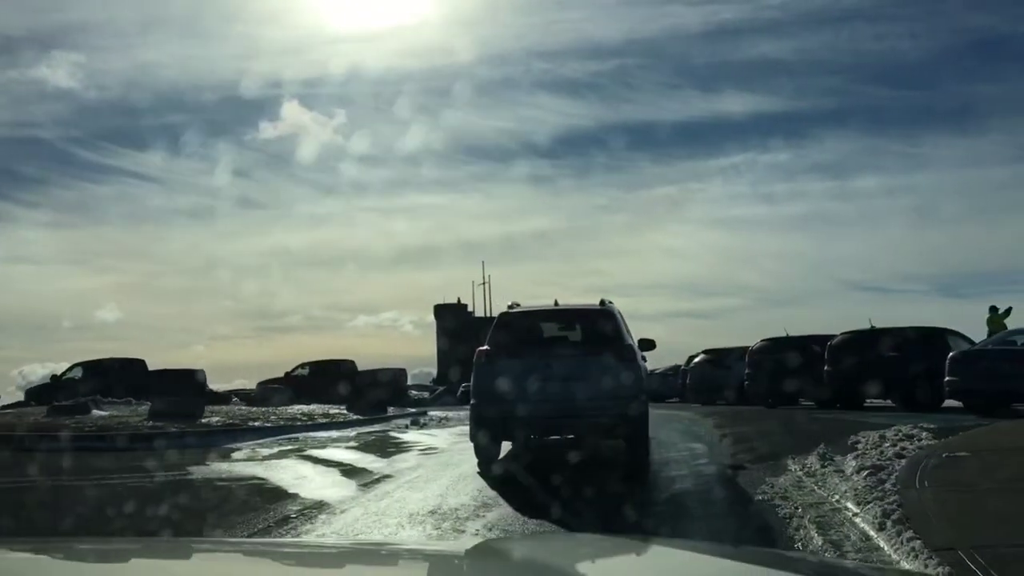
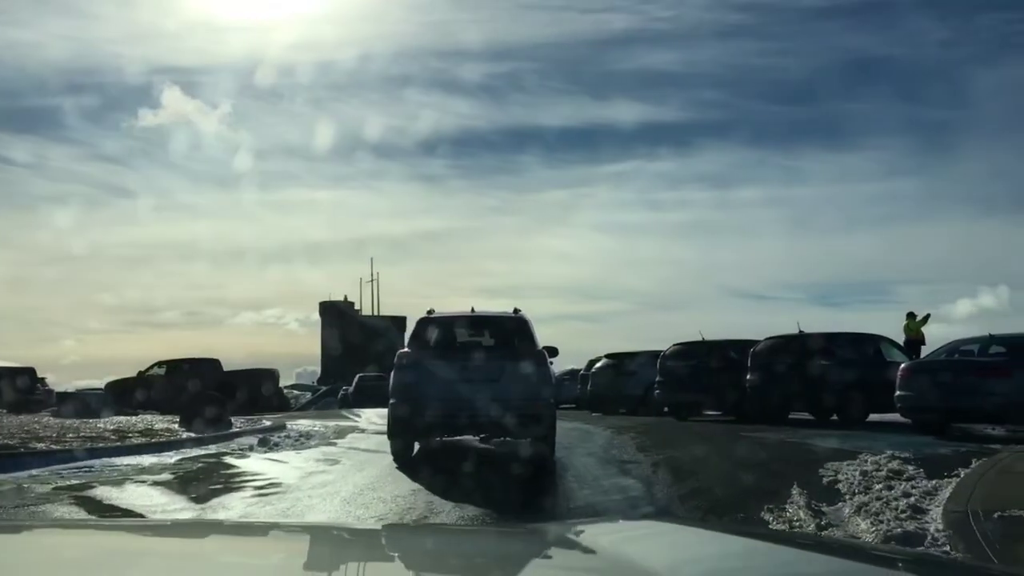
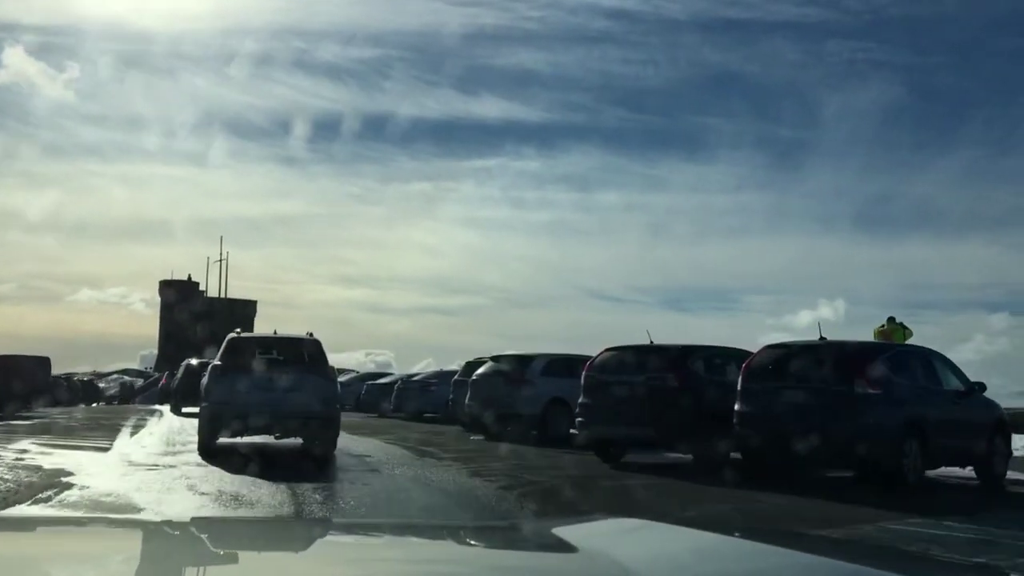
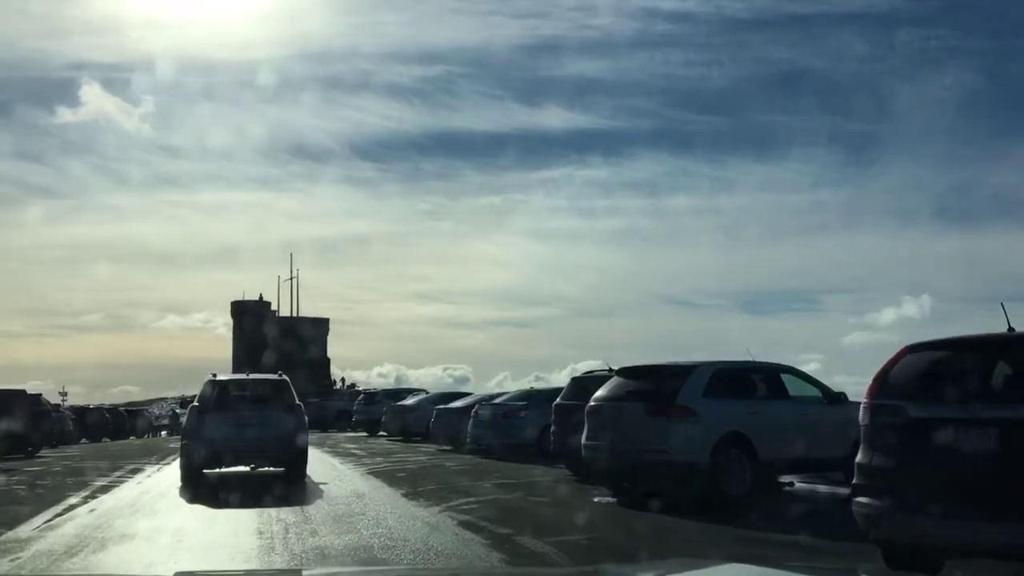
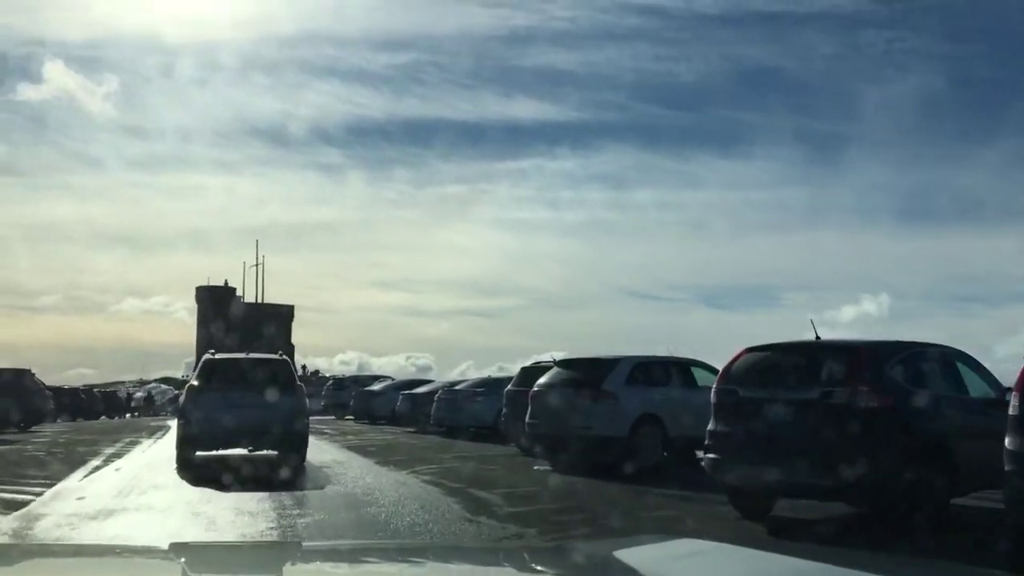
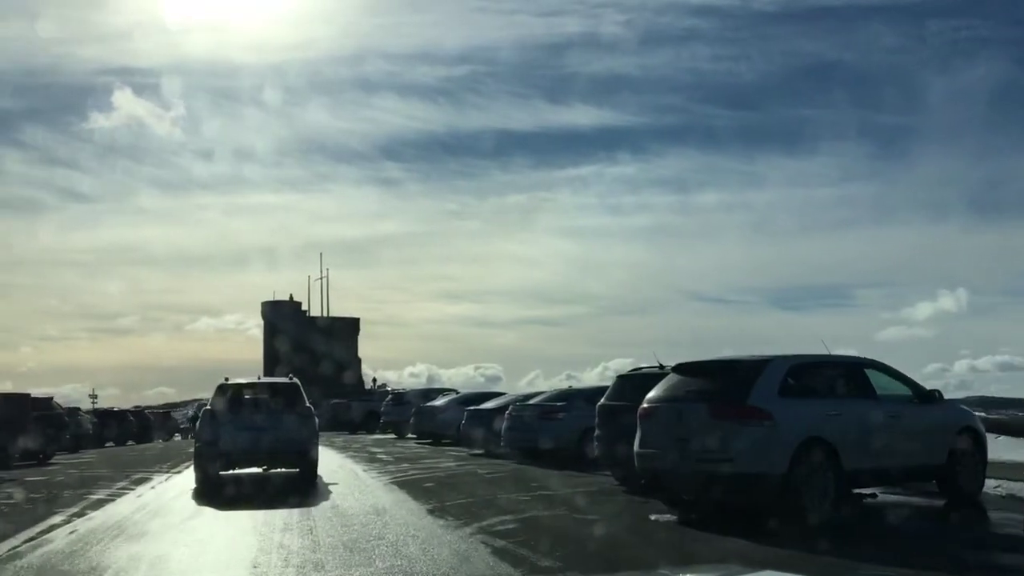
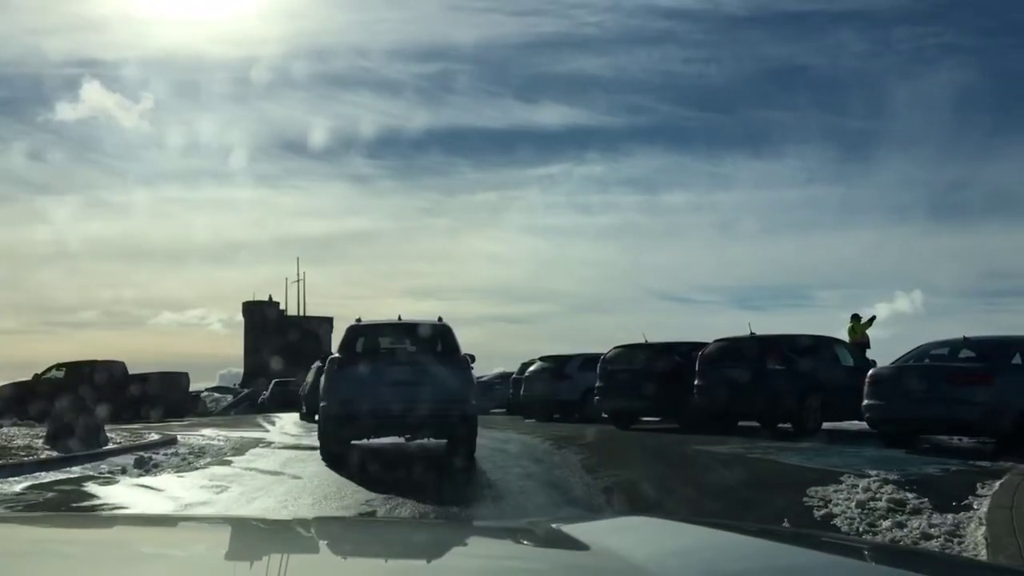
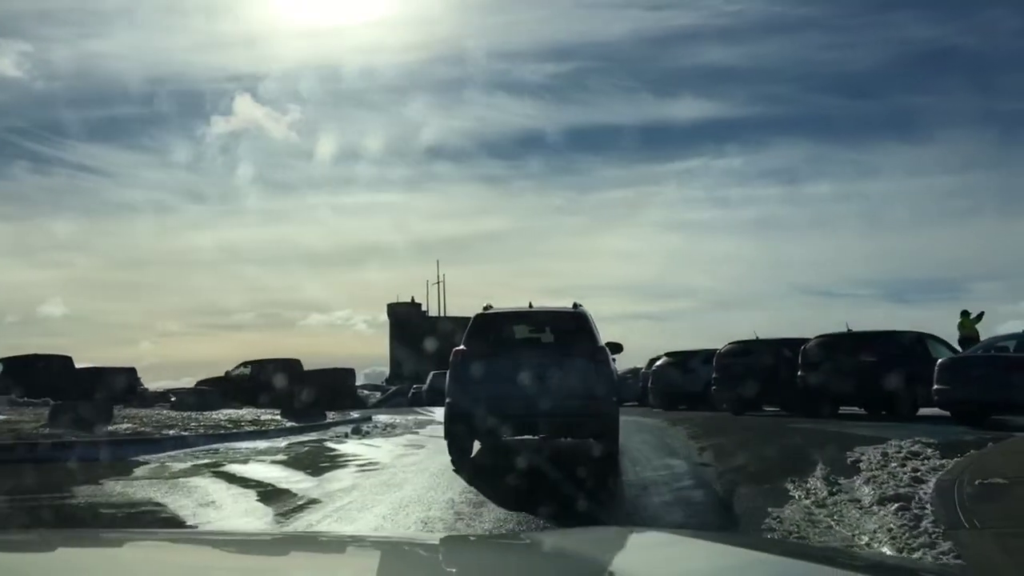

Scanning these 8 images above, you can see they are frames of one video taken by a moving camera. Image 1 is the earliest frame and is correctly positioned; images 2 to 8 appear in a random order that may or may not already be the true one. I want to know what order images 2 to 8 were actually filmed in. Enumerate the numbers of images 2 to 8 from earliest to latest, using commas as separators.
8, 2, 7, 3, 5, 4, 6
